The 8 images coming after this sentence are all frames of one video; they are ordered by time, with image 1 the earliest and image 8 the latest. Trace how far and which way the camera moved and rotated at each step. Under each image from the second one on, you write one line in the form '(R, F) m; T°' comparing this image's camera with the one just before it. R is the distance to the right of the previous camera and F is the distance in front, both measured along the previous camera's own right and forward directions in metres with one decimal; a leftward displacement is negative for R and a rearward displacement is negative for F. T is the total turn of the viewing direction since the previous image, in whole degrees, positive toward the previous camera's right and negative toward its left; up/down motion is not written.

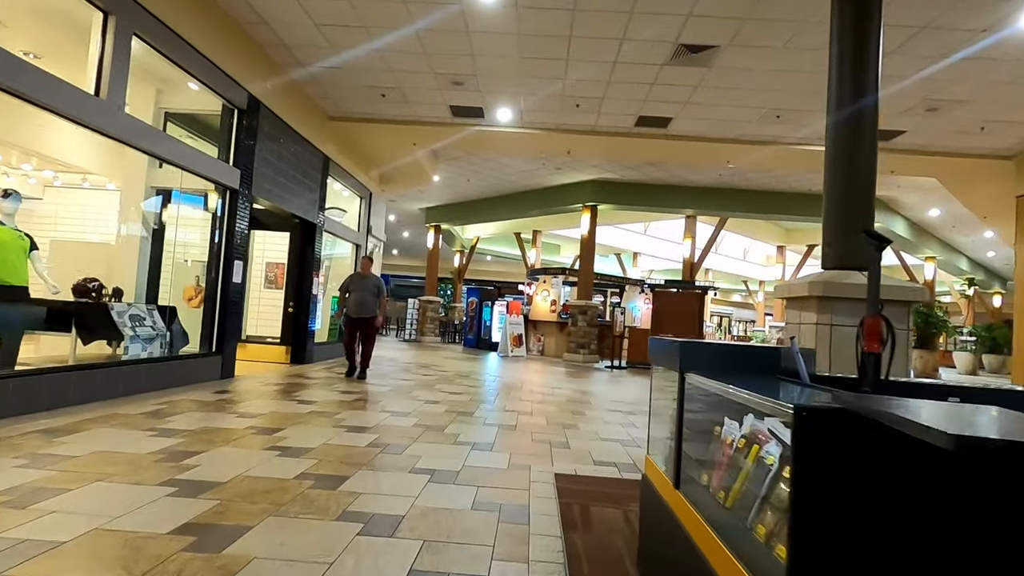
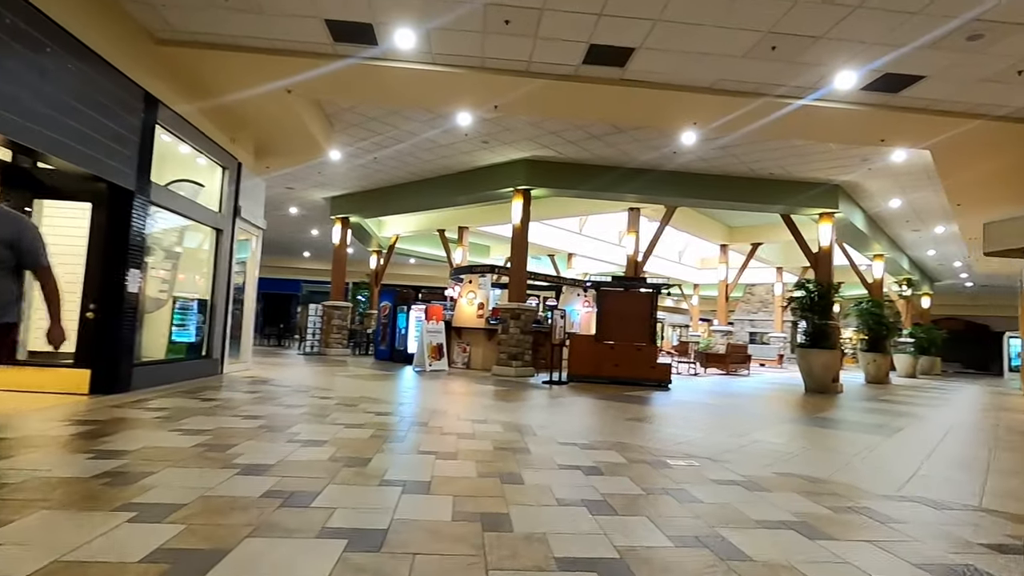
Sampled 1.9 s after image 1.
(+0.2, +2.1) m; +7°
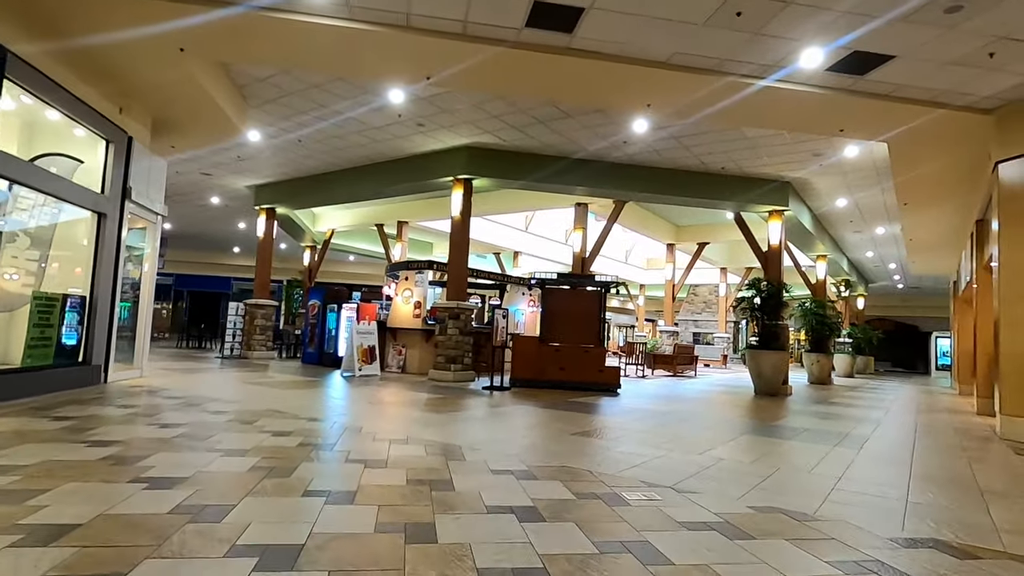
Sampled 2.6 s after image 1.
(+0.1, +0.8) m; +5°
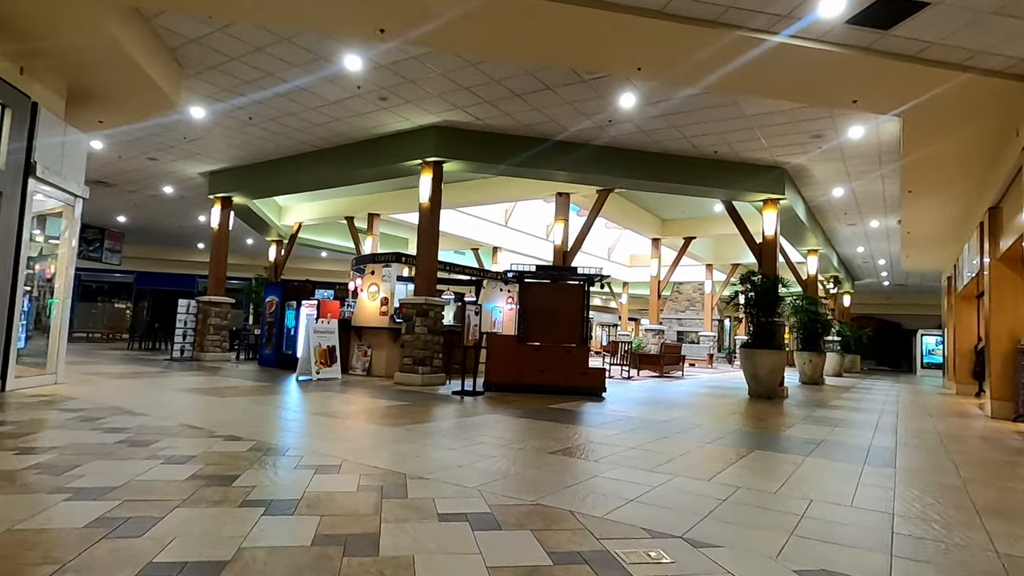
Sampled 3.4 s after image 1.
(+0.1, +0.9) m; +2°
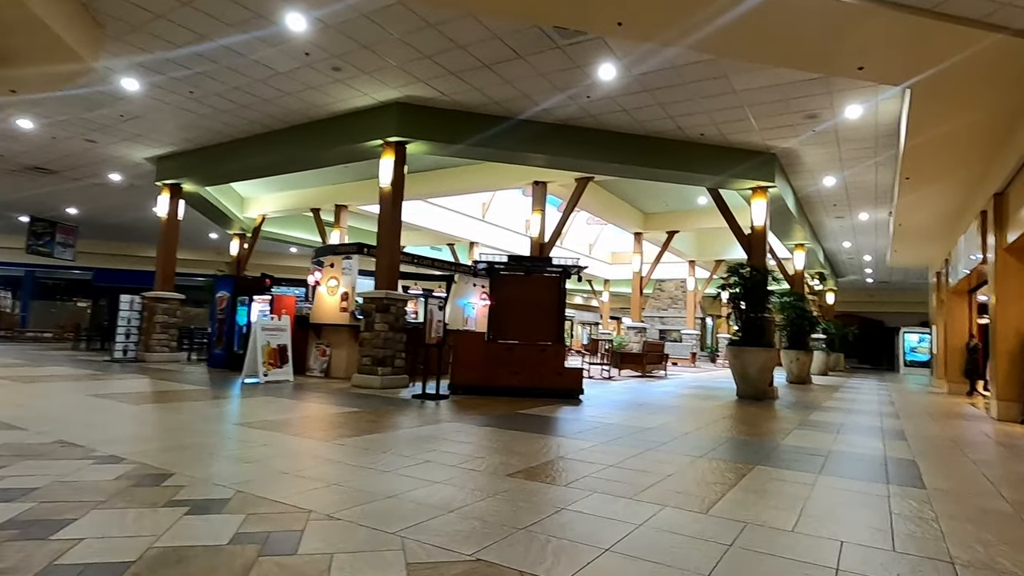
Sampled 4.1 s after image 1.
(+0.2, +0.7) m; +2°
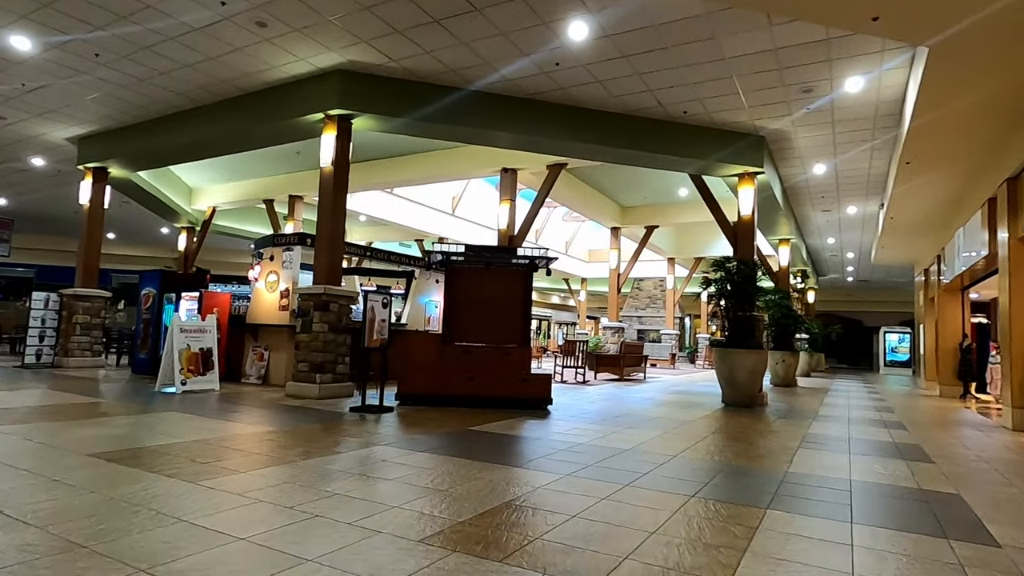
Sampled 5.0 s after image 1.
(+0.2, +1.0) m; +2°
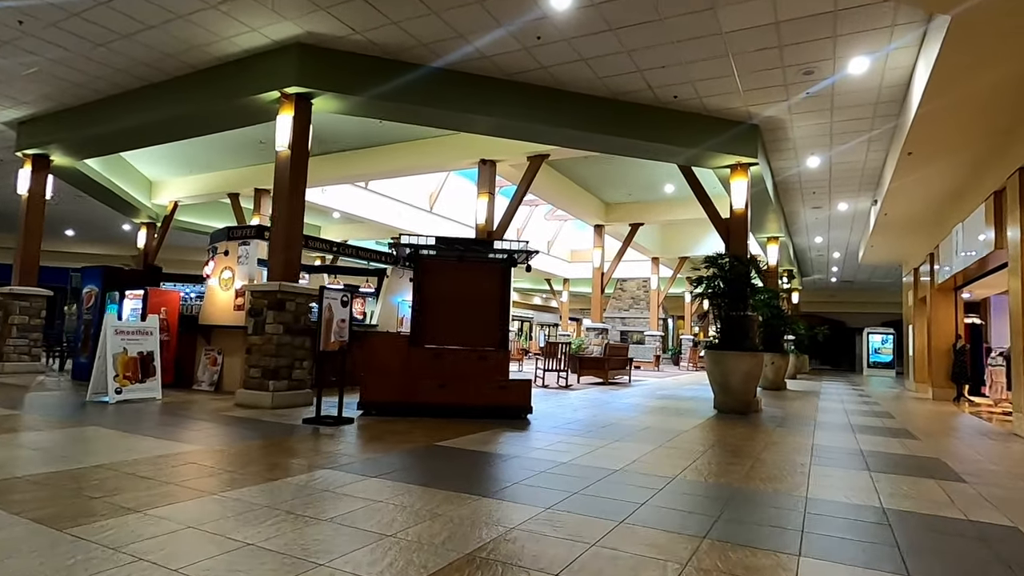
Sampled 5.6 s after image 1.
(+0.1, +0.6) m; +2°
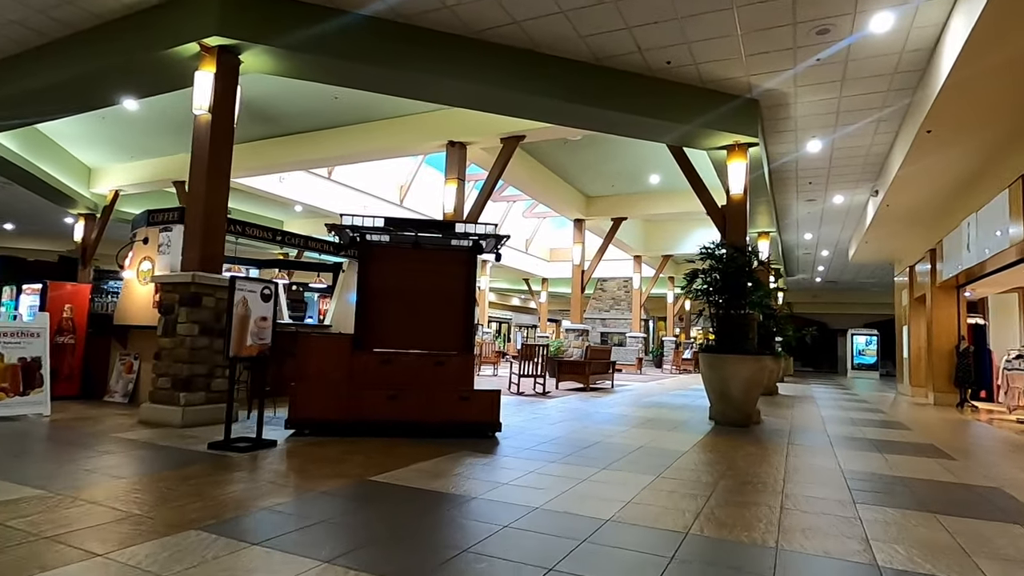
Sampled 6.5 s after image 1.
(+0.1, +1.0) m; +2°
